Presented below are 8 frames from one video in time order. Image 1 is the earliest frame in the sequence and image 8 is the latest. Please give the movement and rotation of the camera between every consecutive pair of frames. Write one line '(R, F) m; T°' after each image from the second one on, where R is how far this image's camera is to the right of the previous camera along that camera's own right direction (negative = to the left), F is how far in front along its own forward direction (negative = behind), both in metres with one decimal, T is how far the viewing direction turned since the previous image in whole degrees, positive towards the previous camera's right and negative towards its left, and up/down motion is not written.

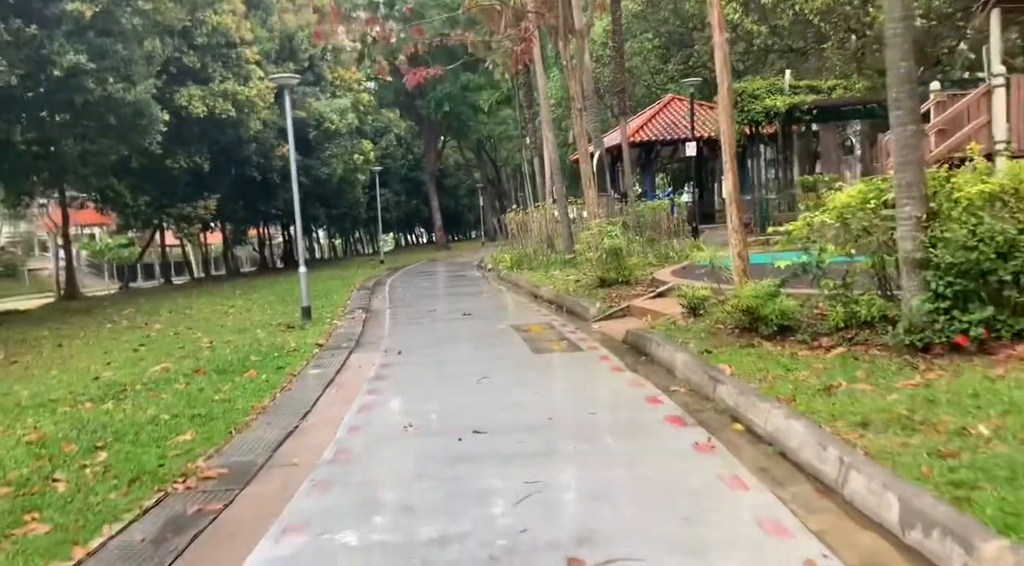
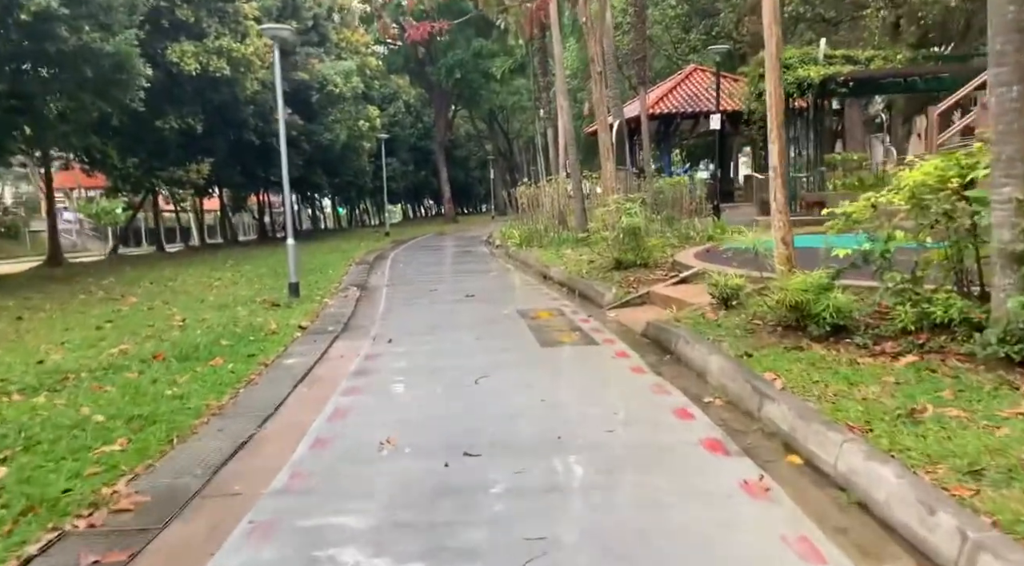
(0.0, +1.4) m; -1°
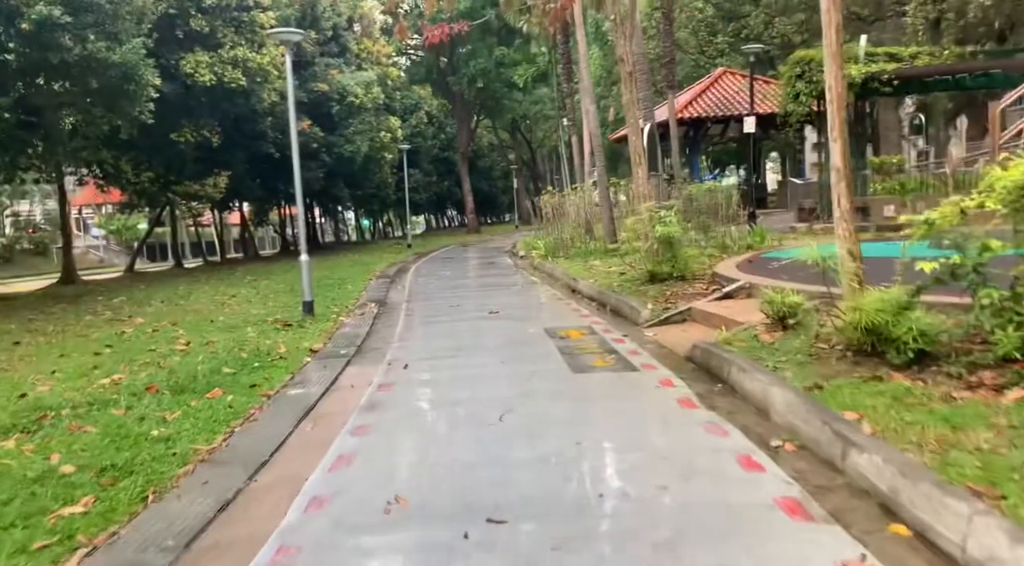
(0.0, +1.0) m; -2°
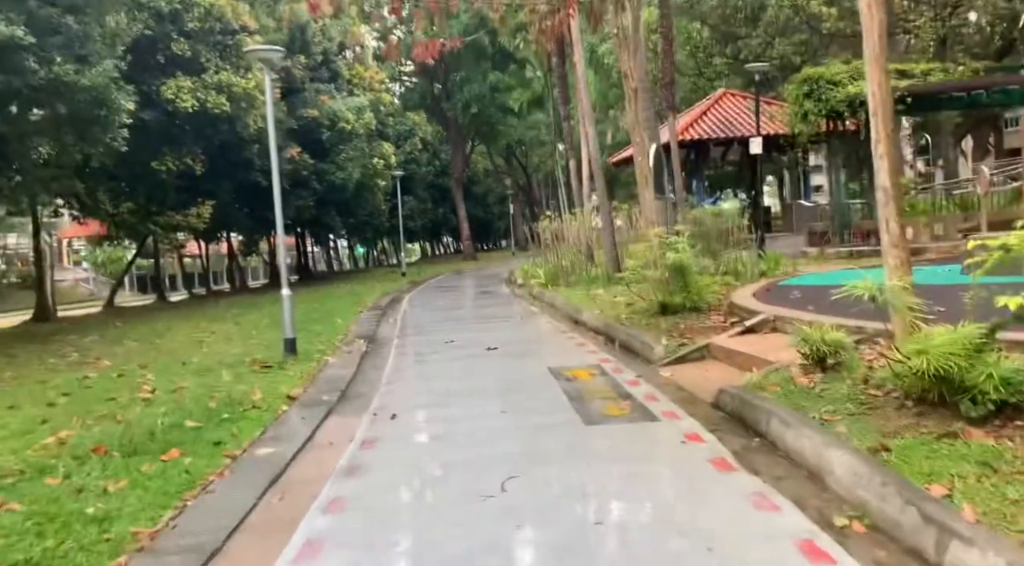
(0.0, +1.0) m; 0°
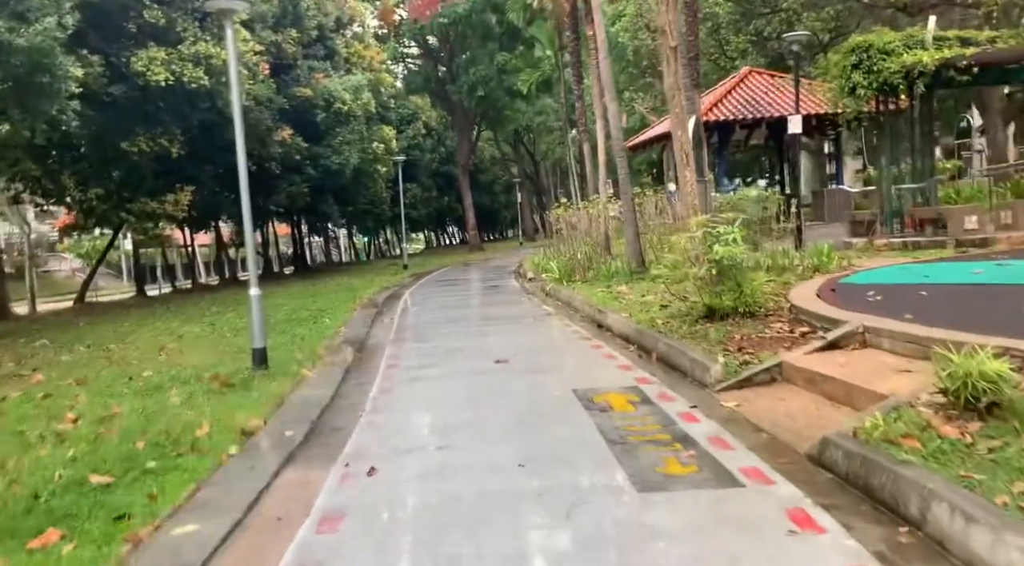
(-0.1, +2.2) m; 0°
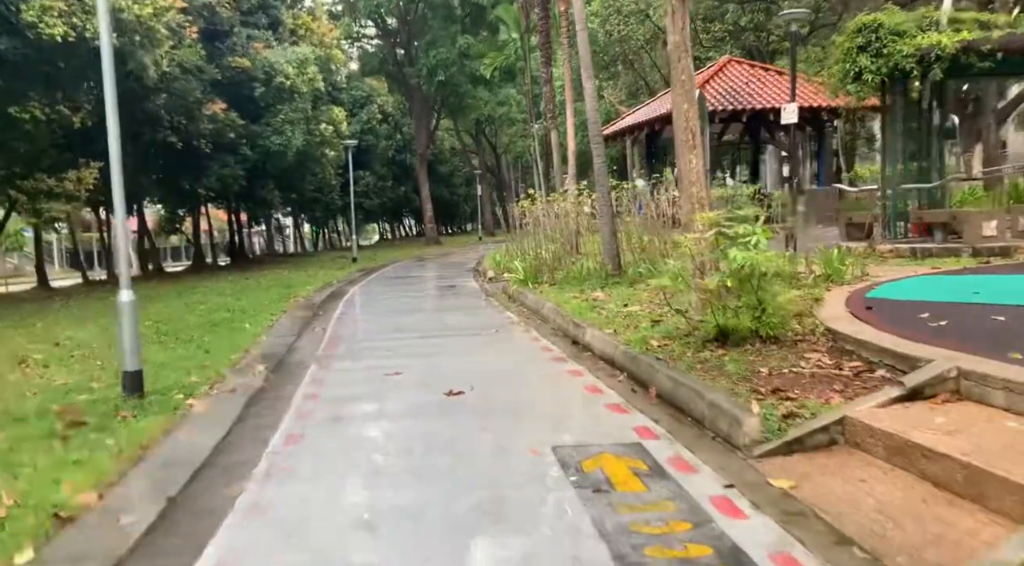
(0.0, +2.4) m; +3°
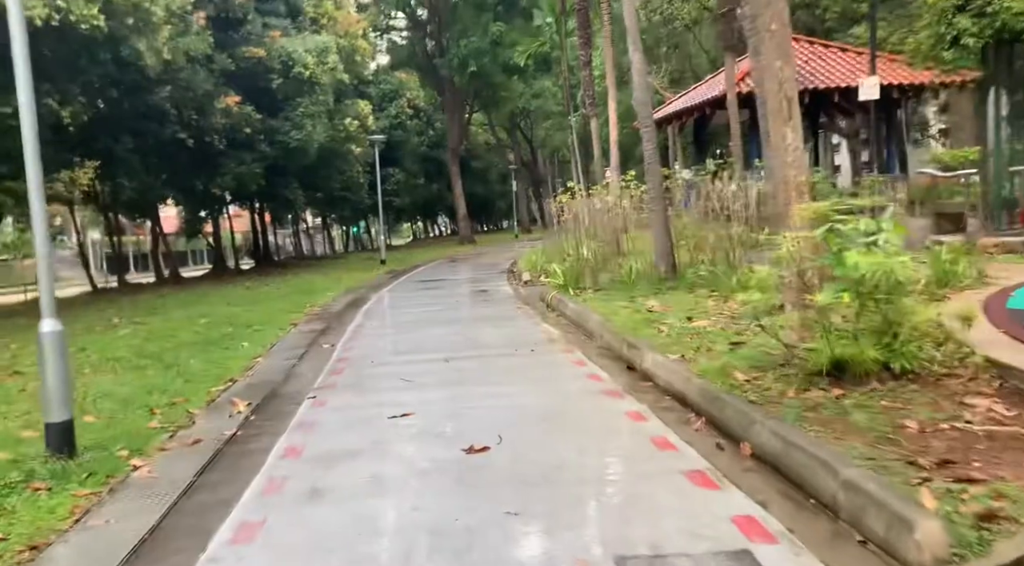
(0.0, +2.0) m; -3°
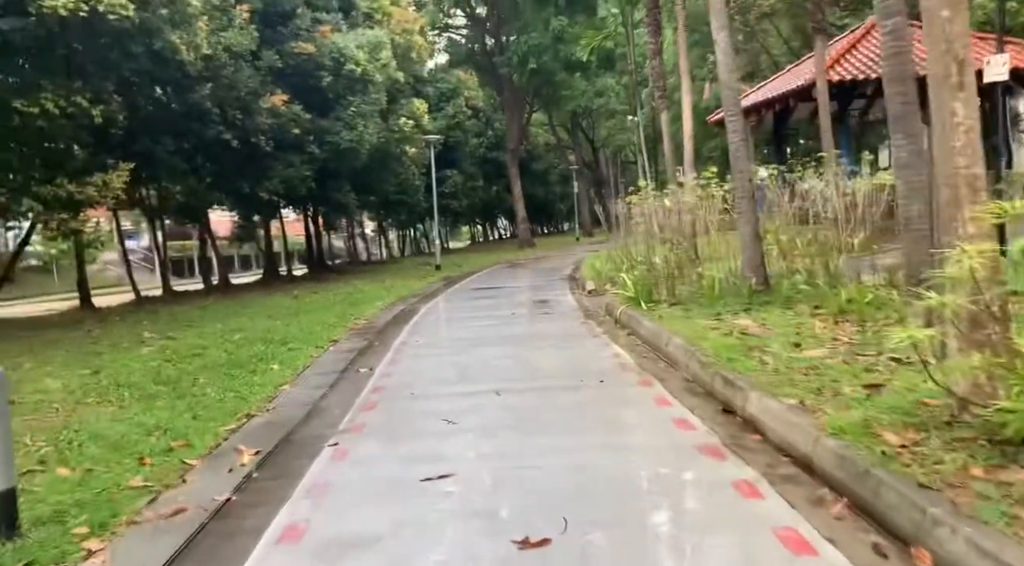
(-0.1, +1.6) m; -4°
